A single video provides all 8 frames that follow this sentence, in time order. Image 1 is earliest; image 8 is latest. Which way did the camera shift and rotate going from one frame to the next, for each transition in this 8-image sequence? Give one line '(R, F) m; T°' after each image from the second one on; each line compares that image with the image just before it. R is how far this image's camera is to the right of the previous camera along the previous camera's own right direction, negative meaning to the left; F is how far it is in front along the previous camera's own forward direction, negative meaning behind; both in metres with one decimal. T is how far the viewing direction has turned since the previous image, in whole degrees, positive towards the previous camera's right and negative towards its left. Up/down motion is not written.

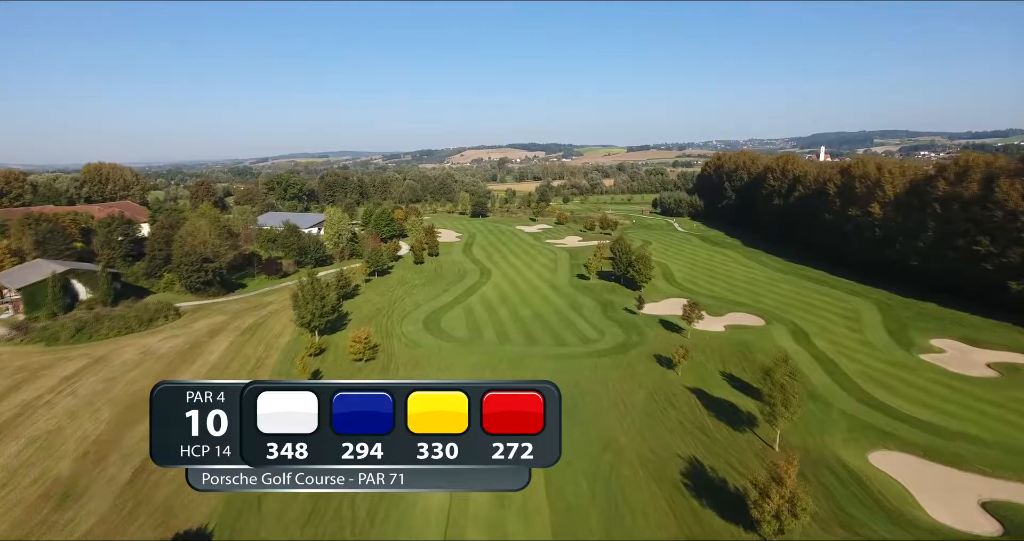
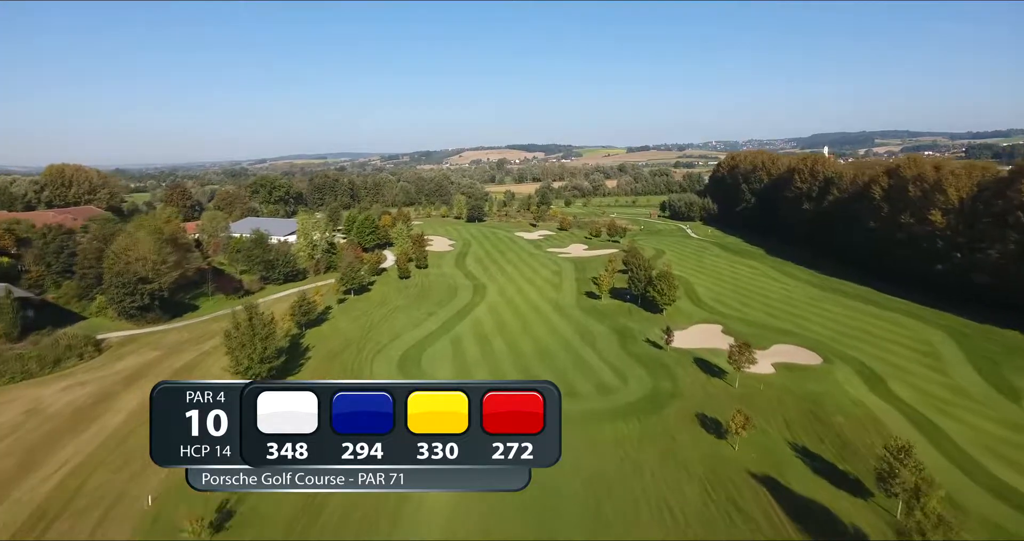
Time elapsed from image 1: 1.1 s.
(+0.1, +6.5) m; 0°
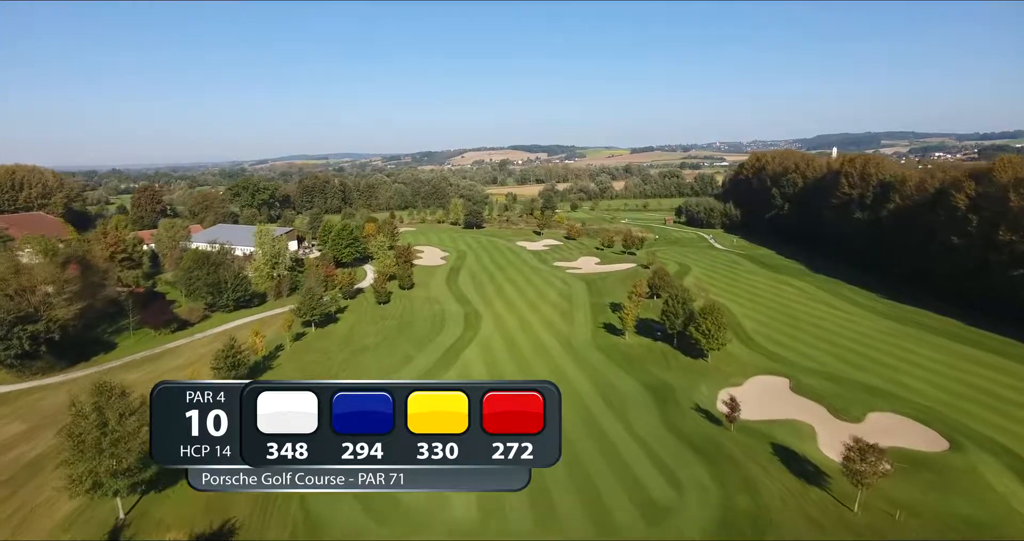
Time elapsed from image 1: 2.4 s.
(+0.1, +7.9) m; 0°
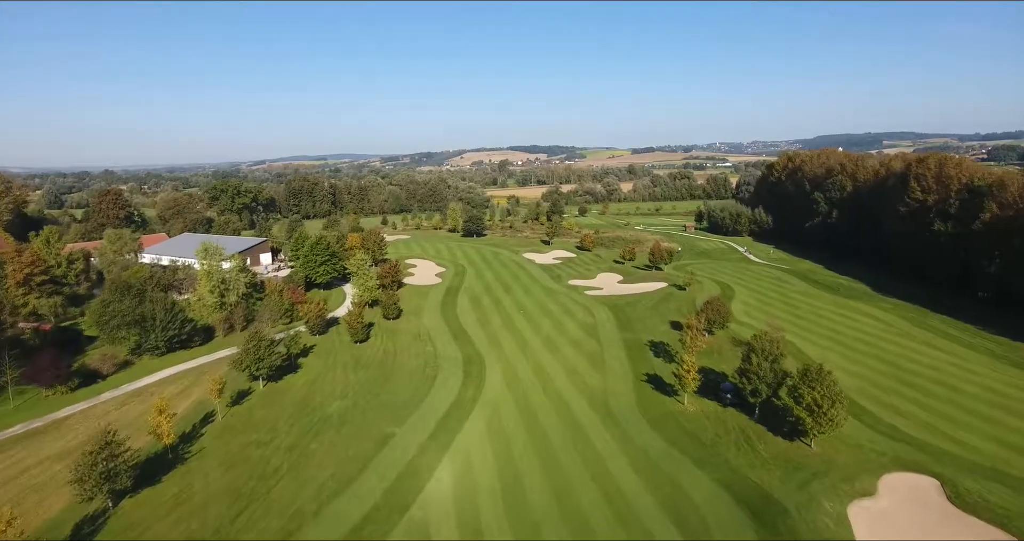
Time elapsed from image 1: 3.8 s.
(-0.6, +8.0) m; 0°
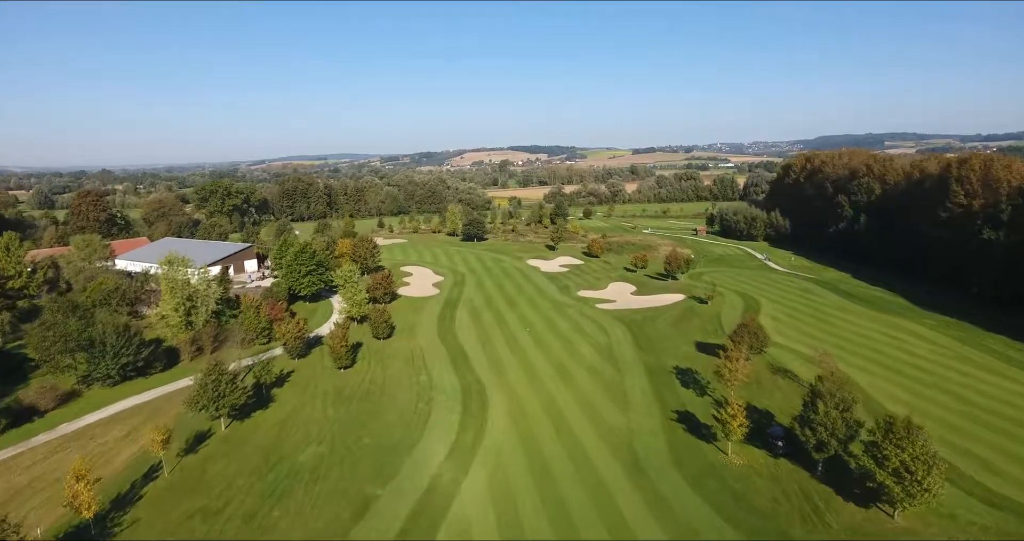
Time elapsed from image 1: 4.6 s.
(-0.3, +3.7) m; 0°
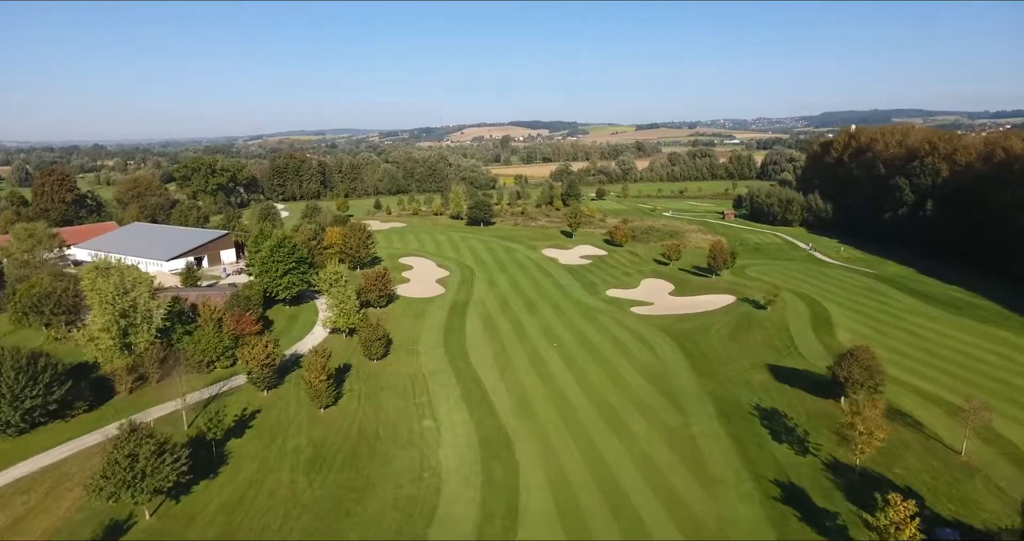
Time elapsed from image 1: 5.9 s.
(-1.1, +6.2) m; 0°
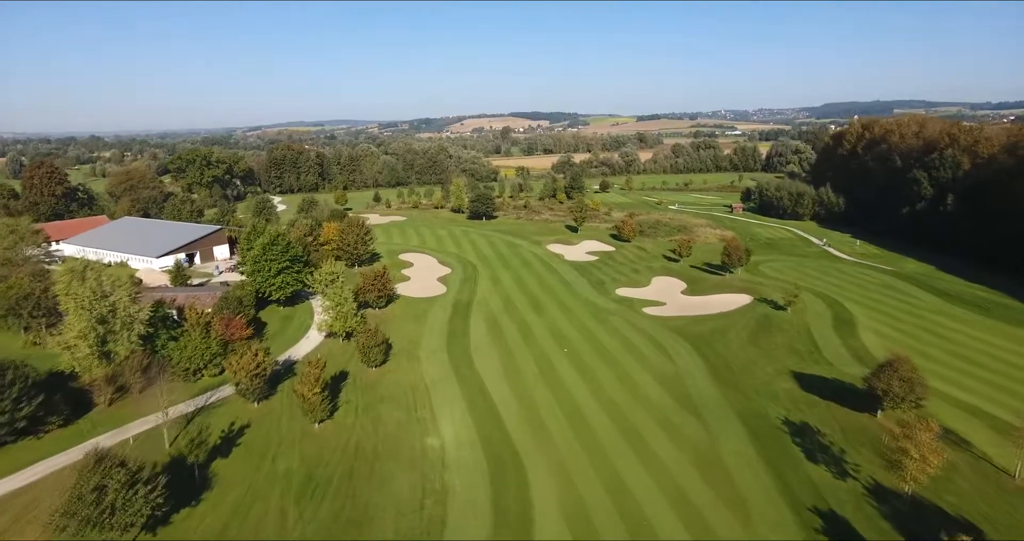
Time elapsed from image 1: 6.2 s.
(-0.3, +1.6) m; 0°
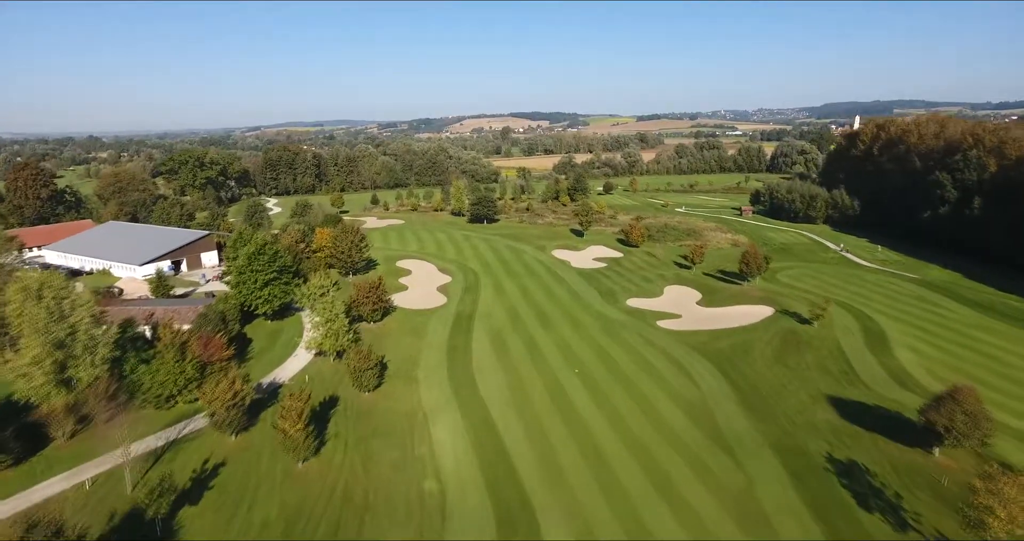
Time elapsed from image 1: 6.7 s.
(-0.3, +2.1) m; 0°
